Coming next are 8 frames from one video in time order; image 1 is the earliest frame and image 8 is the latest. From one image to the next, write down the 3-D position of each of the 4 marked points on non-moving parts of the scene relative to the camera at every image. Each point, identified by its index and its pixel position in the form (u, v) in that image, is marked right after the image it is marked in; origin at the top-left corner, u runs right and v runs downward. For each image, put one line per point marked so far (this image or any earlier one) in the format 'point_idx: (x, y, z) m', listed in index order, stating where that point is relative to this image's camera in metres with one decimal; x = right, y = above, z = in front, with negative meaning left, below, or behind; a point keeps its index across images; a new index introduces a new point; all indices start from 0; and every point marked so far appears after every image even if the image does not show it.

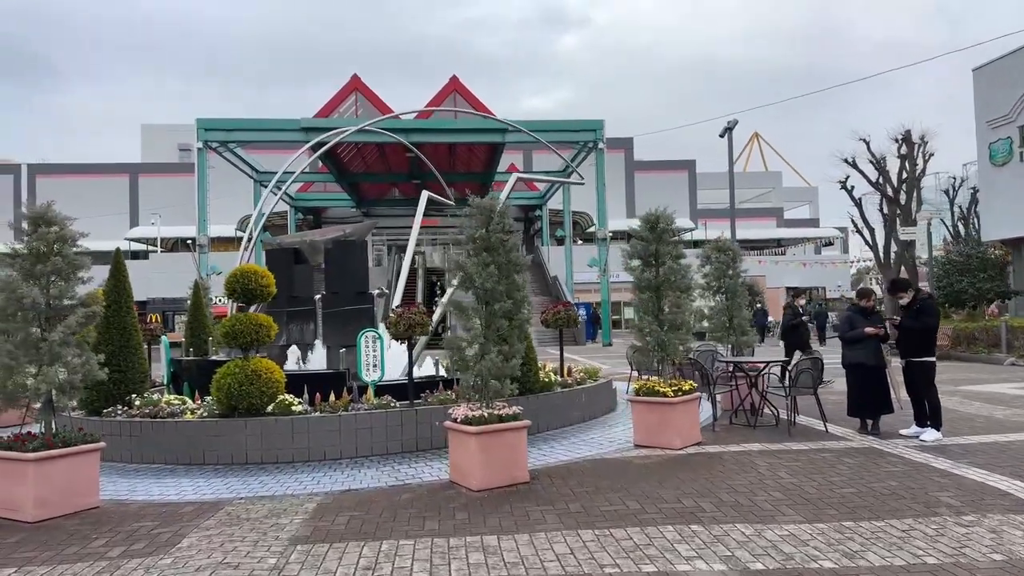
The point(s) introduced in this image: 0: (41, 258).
0: (-4.6, +0.3, +6.5) m
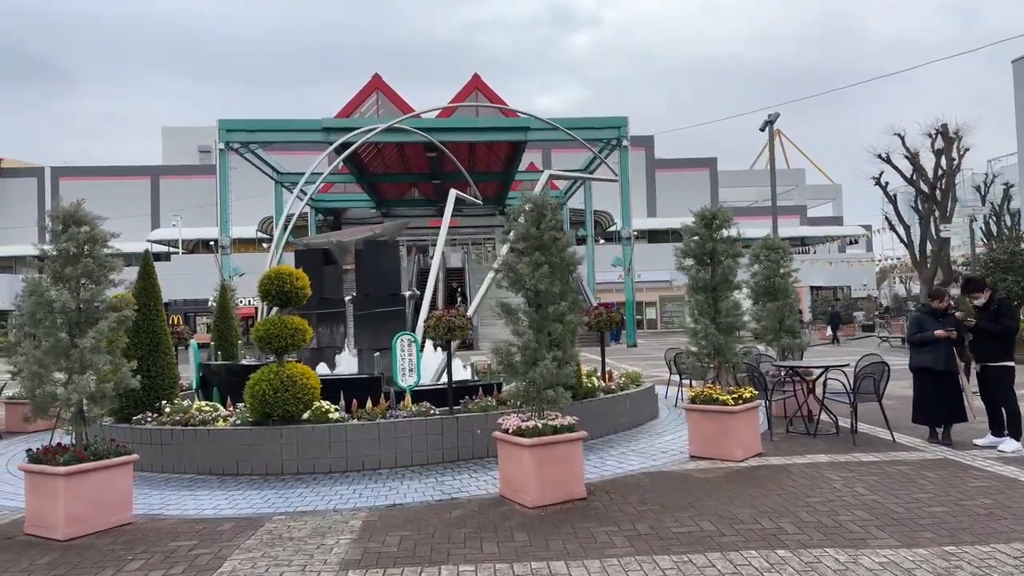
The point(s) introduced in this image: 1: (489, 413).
0: (-4.1, +0.3, +6.2) m
1: (-0.3, -1.6, +8.4) m
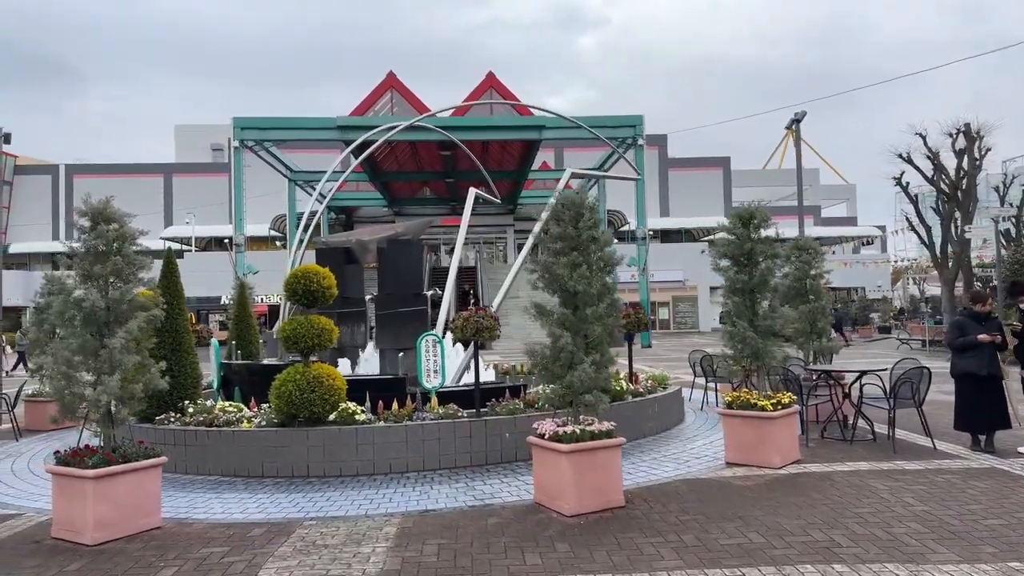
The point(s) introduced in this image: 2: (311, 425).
0: (-3.7, +0.3, +6.0) m
1: (+0.1, -1.6, +8.2) m
2: (-2.4, -1.6, +8.1) m
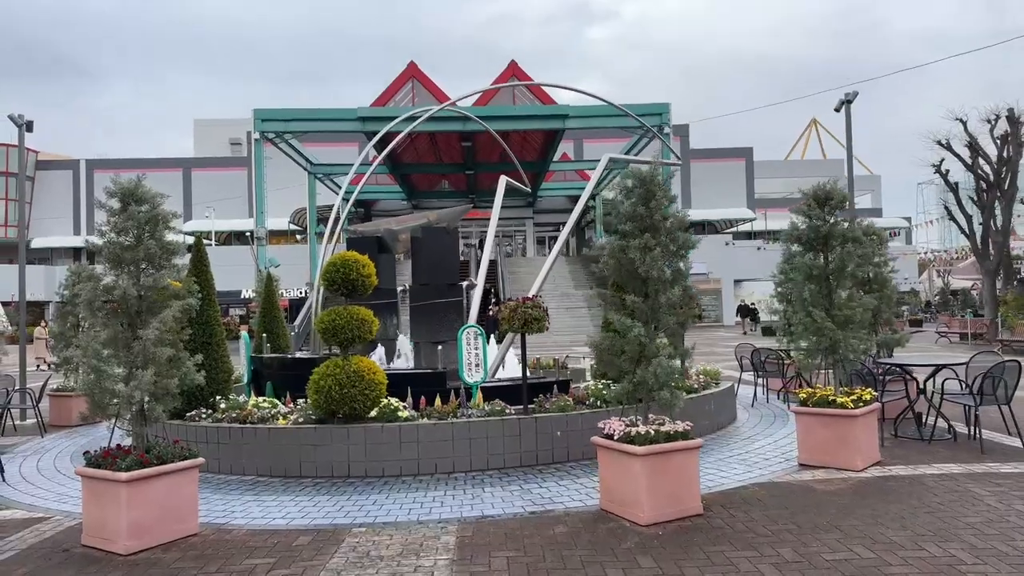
0: (-3.2, +0.4, +5.6) m
1: (+0.7, -1.4, +7.7) m
2: (-1.8, -1.5, +7.6) m
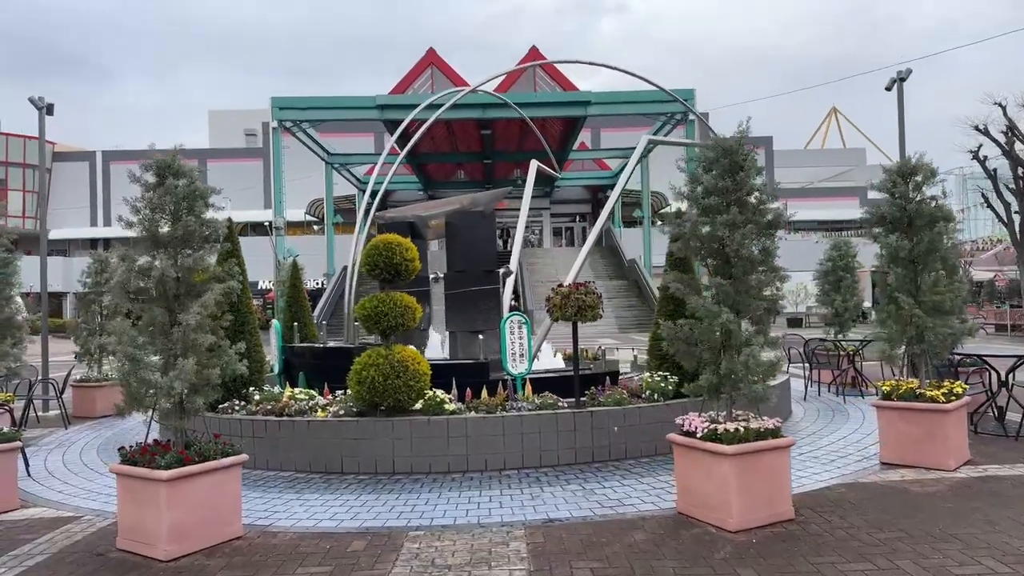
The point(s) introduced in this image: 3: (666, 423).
0: (-2.6, +0.5, +5.1) m
1: (+1.2, -1.3, +7.2) m
2: (-1.3, -1.3, +7.1) m
3: (+1.7, -1.5, +7.2) m
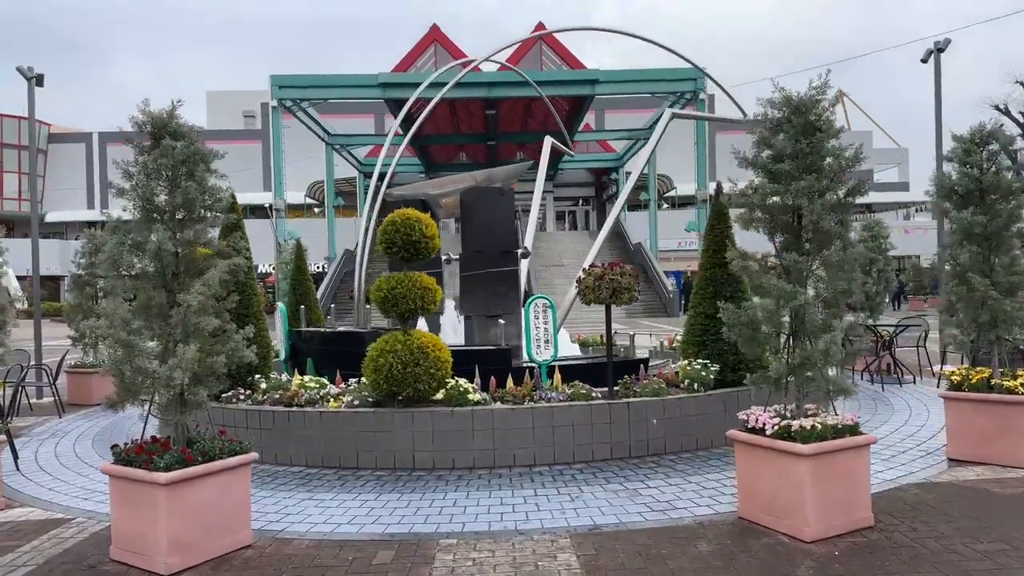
0: (-2.3, +0.7, +4.5) m
1: (+1.5, -1.1, +6.6) m
2: (-1.0, -1.1, +6.5) m
3: (+2.0, -1.3, +6.7) m
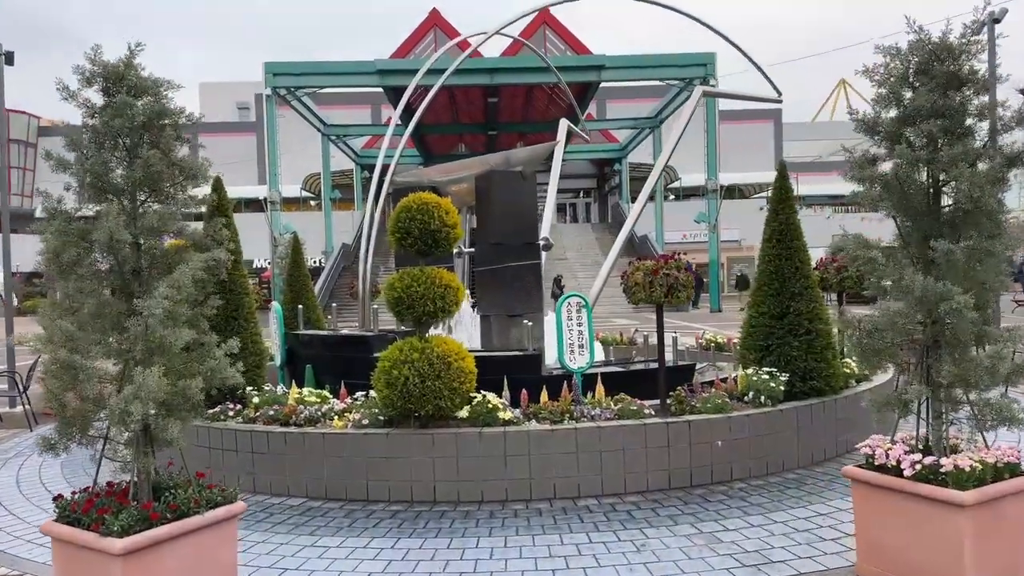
0: (-2.0, +0.7, +3.4) m
1: (+1.8, -1.0, +5.6) m
2: (-0.7, -1.1, +5.5) m
3: (+2.3, -1.2, +5.7) m
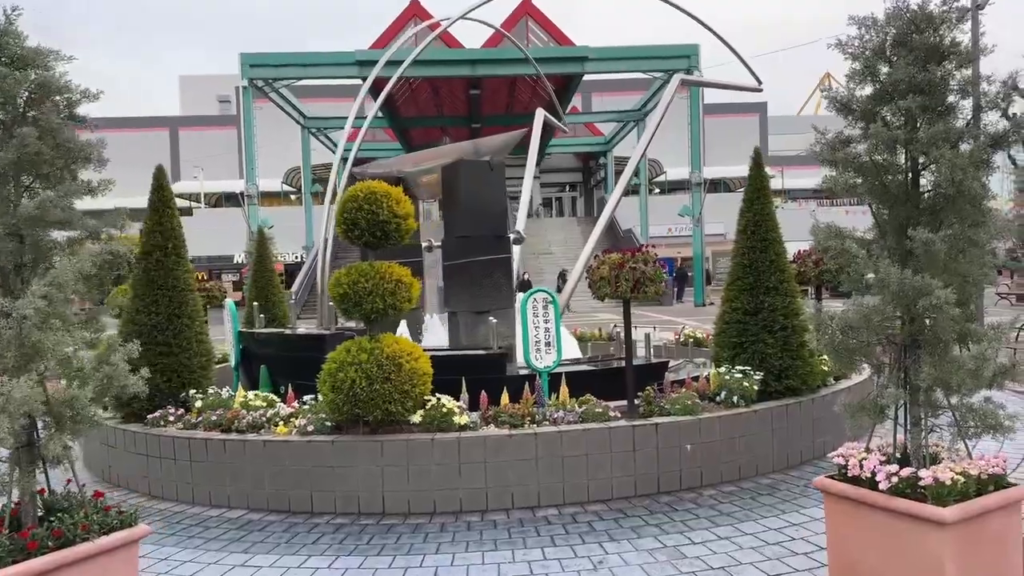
0: (-2.3, +0.7, +3.0) m
1: (+1.5, -1.0, +5.3) m
2: (-1.0, -1.1, +5.1) m
3: (+1.9, -1.2, +5.3) m
